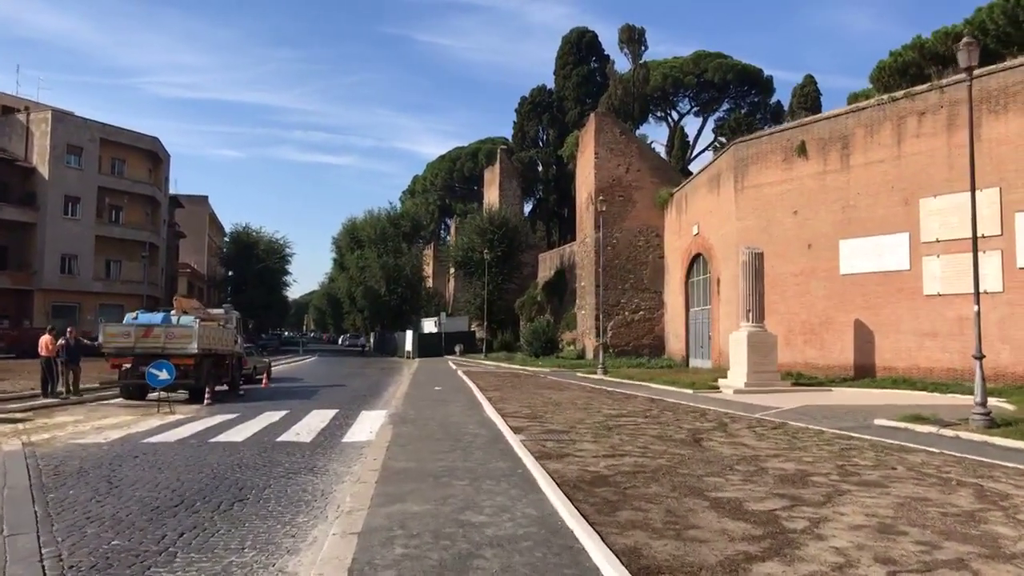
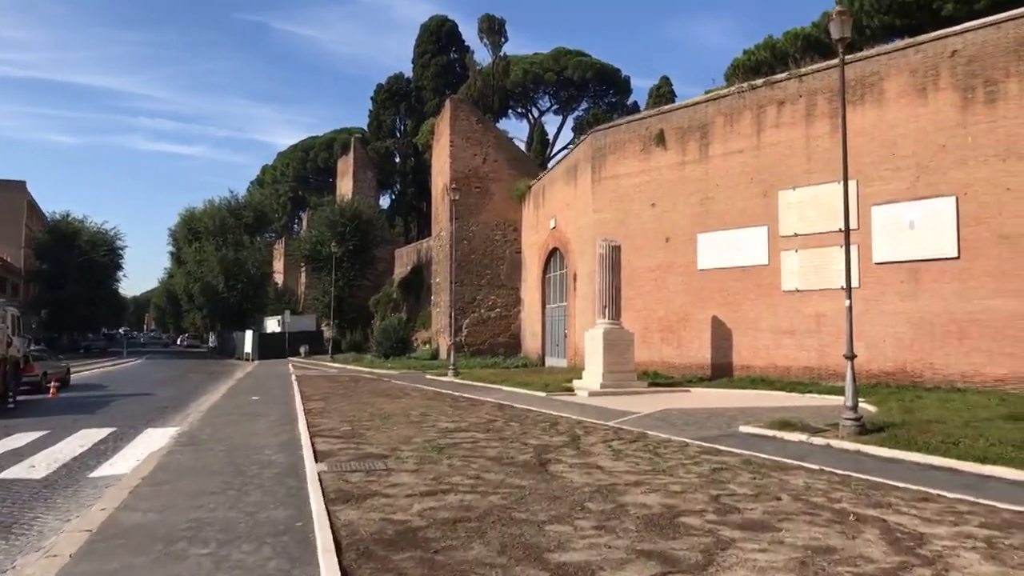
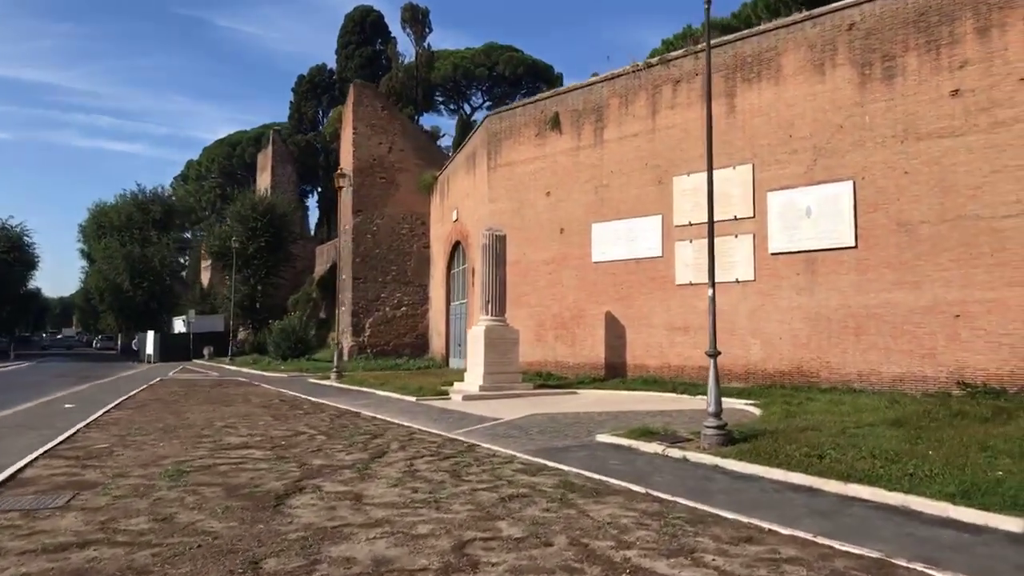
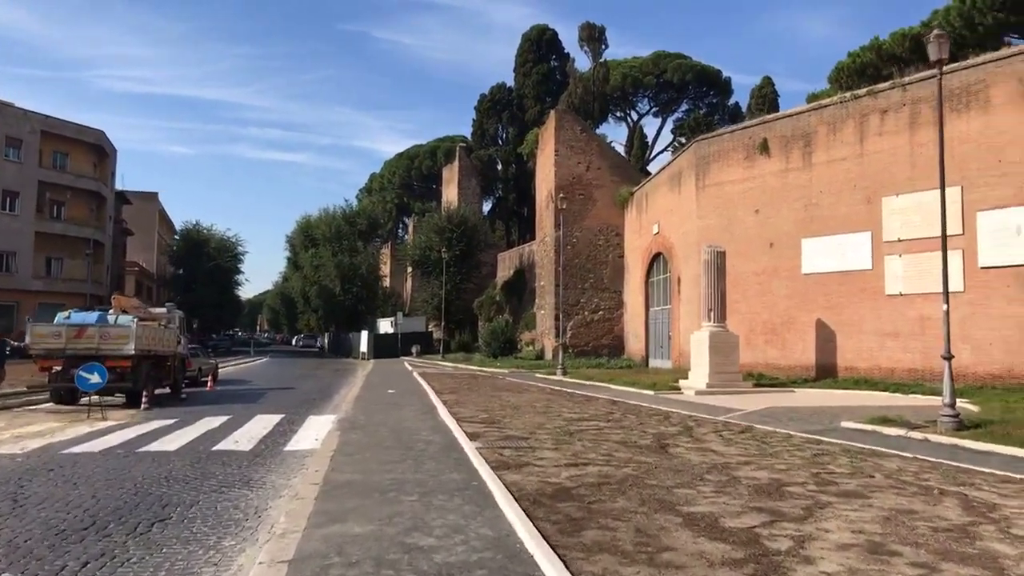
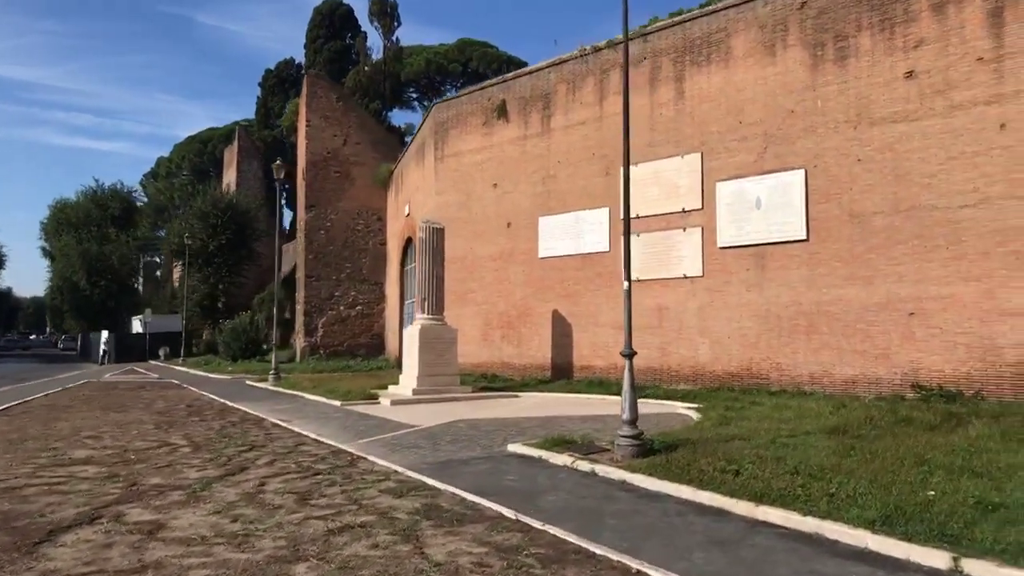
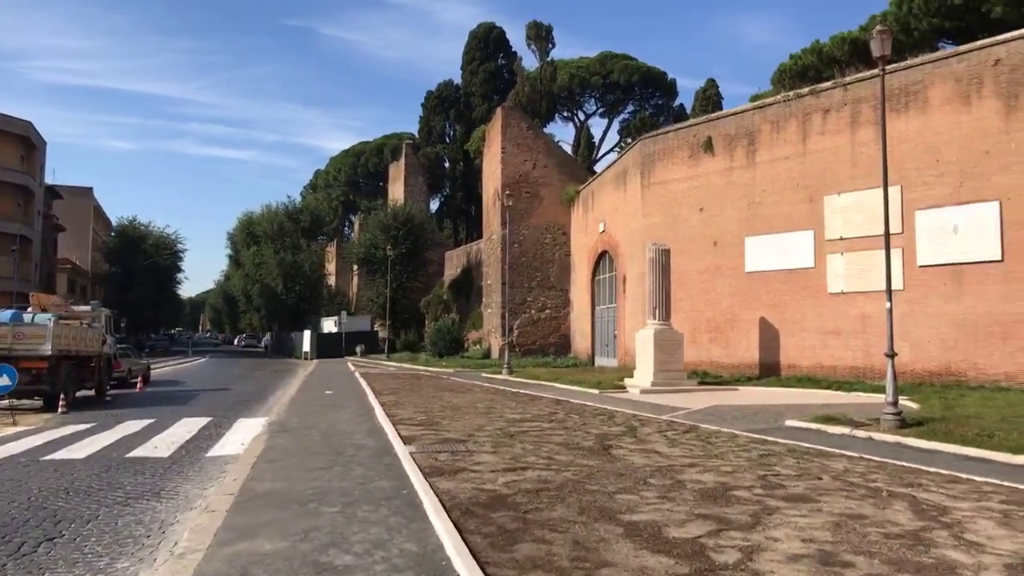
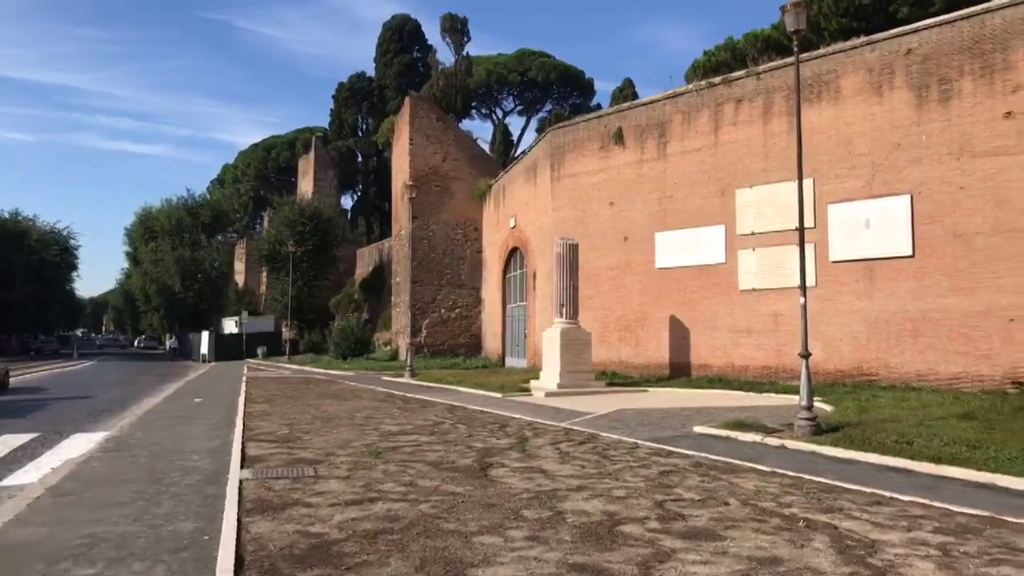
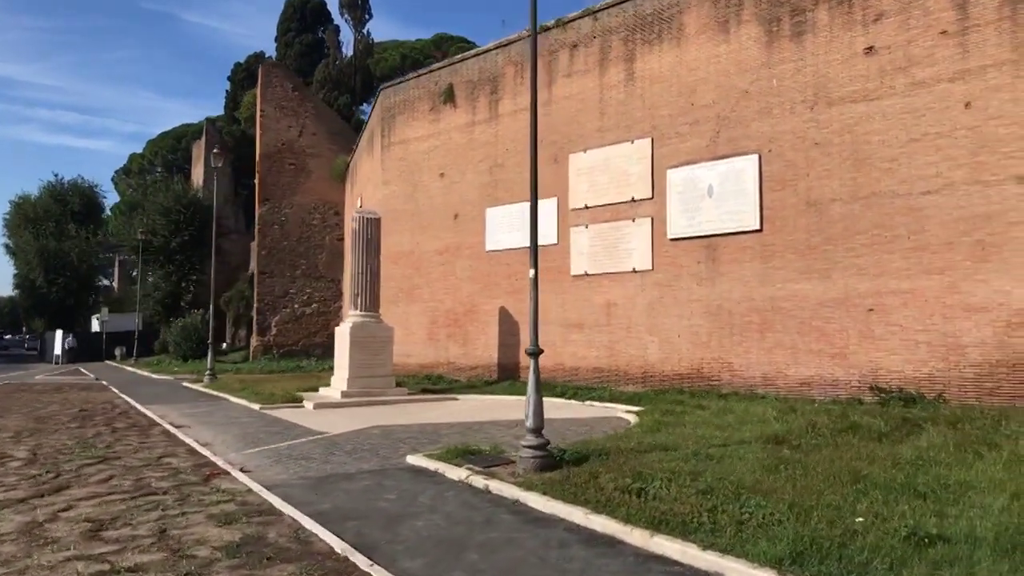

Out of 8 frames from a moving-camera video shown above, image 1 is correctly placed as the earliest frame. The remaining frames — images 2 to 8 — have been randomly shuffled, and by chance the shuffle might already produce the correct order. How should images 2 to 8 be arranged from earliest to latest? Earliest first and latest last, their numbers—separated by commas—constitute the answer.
4, 6, 2, 7, 3, 5, 8
